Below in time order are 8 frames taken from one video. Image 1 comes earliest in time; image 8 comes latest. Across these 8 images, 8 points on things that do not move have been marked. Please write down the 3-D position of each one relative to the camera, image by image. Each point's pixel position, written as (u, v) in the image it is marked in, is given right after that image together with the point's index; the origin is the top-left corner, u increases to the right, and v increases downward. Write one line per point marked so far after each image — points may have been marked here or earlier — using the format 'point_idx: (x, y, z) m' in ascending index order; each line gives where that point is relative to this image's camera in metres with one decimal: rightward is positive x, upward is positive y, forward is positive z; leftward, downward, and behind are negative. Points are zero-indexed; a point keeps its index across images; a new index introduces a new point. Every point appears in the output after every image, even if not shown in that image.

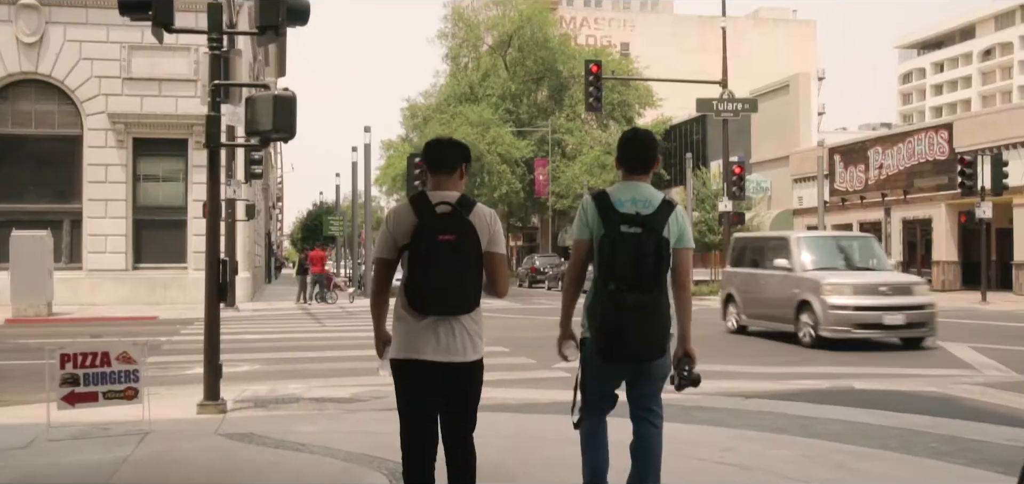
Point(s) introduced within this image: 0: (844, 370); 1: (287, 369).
0: (+3.4, -1.3, +11.2) m
1: (-2.5, -1.4, +12.1) m
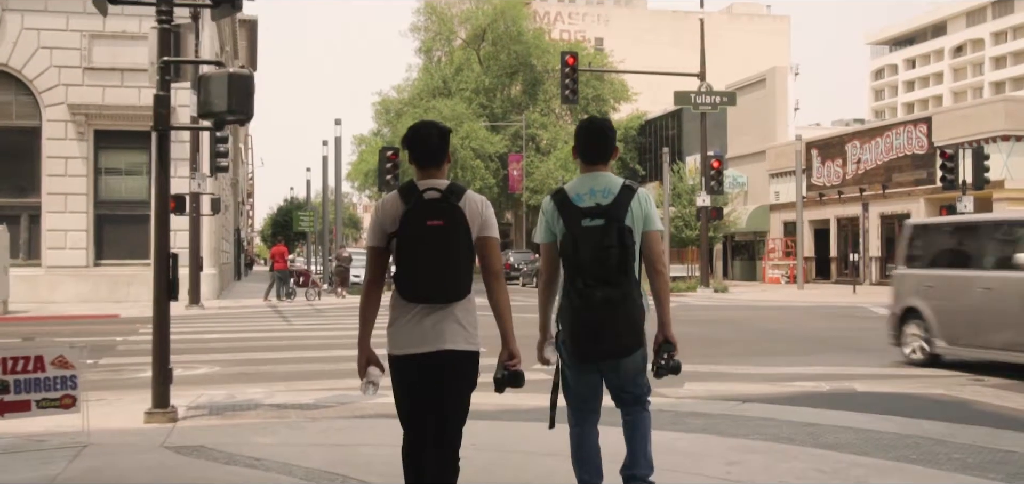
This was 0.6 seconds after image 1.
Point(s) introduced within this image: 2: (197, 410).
0: (+3.2, -1.2, +10.6) m
1: (-2.7, -1.3, +11.3) m
2: (-2.4, -1.3, +8.5) m
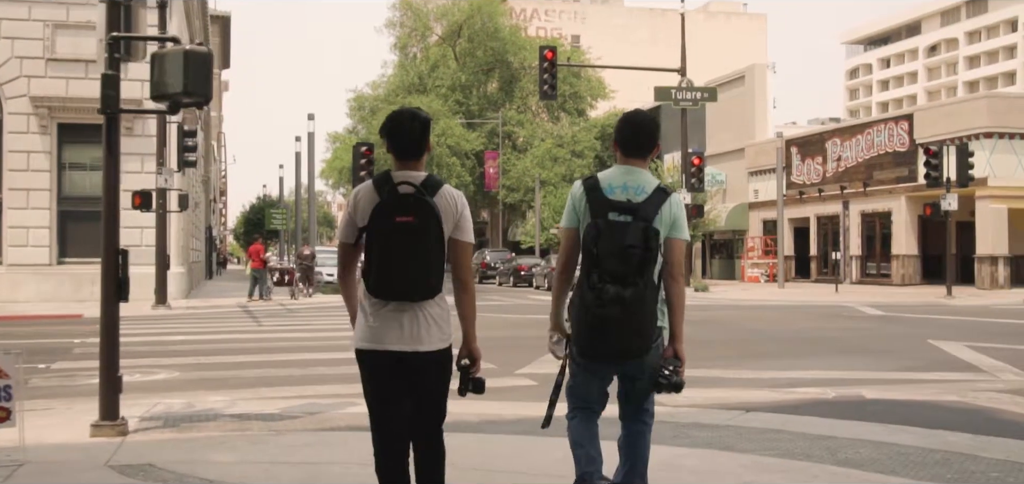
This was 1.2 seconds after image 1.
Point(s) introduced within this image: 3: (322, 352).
0: (+3.0, -1.2, +10.0) m
1: (-2.9, -1.3, +10.6) m
2: (-2.5, -1.3, +7.8) m
3: (-2.4, -1.4, +13.8) m
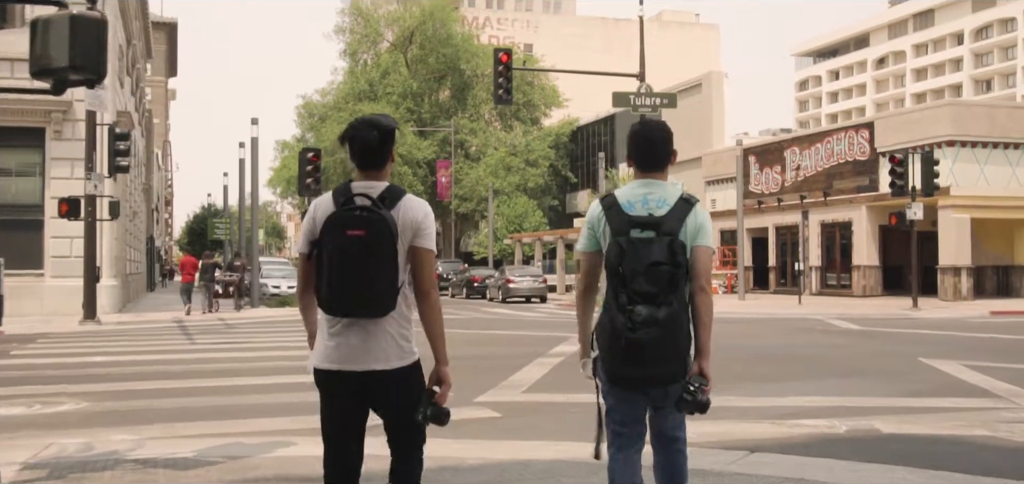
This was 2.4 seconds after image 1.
0: (+2.7, -1.3, +8.9) m
1: (-3.2, -1.4, +9.2) m
2: (-2.8, -1.3, +6.4) m
3: (-2.9, -1.5, +12.4) m
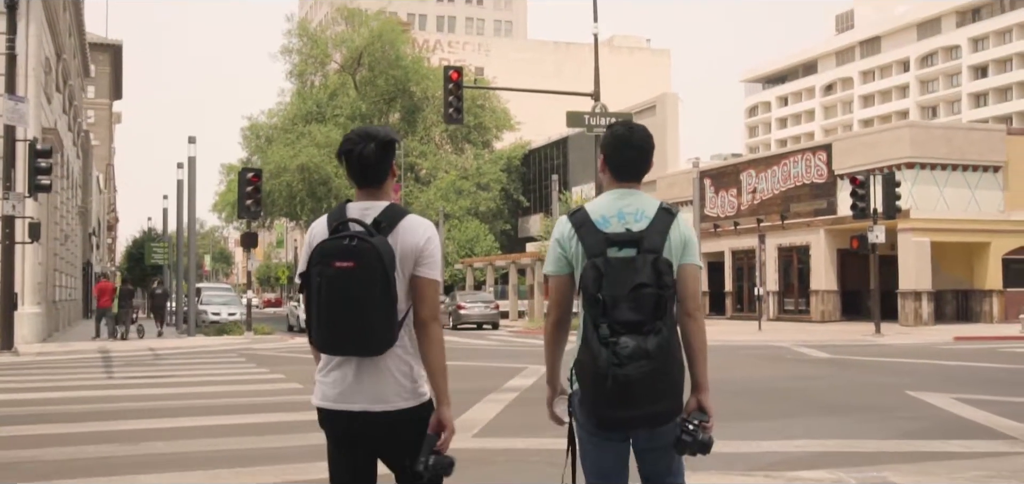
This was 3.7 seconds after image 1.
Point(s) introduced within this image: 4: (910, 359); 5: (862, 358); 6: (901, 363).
0: (+2.3, -1.4, +7.7) m
1: (-3.6, -1.5, +7.8) m
2: (-3.0, -1.4, +5.0) m
3: (-3.4, -1.7, +11.0) m
4: (+6.8, -2.0, +18.9) m
5: (+5.8, -1.9, +18.3) m
6: (+5.6, -1.7, +15.8) m
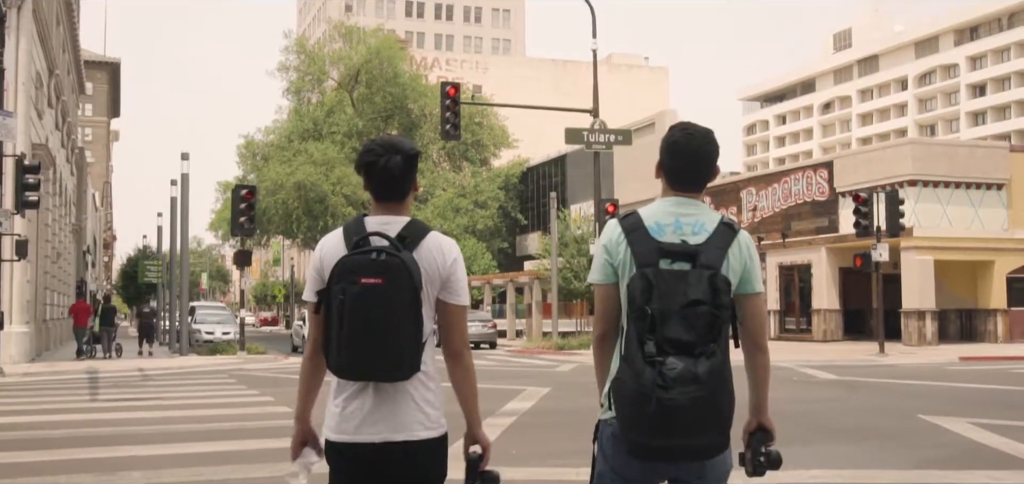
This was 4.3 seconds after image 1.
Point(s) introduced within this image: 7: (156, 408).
0: (+2.3, -1.6, +7.3) m
1: (-3.6, -1.7, +7.4) m
2: (-3.0, -1.5, +4.6) m
3: (-3.4, -1.9, +10.6) m
4: (+6.8, -2.3, +18.4) m
5: (+5.8, -2.2, +17.8) m
6: (+5.6, -2.0, +15.4) m
7: (-4.6, -2.1, +14.2) m
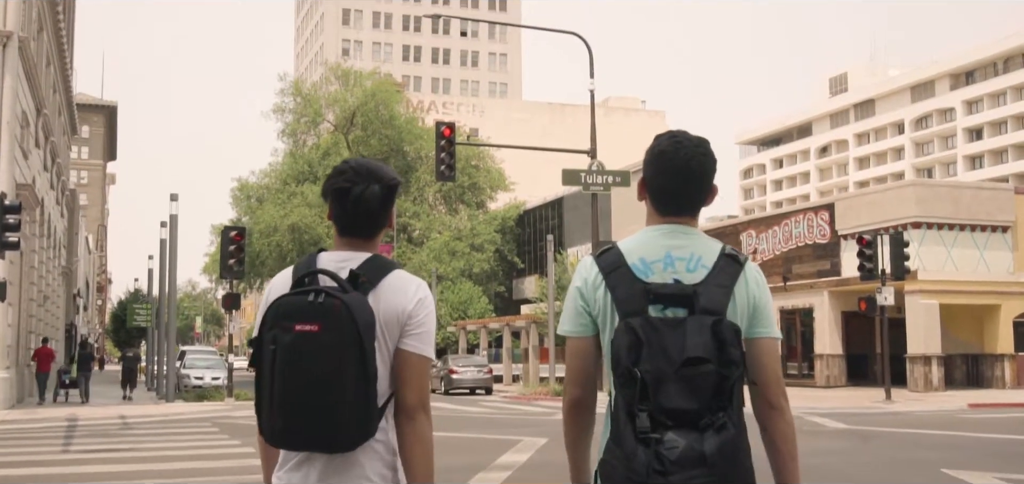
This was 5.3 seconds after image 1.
0: (+2.3, -1.8, +6.6) m
1: (-3.6, -1.9, +6.6) m
2: (-3.0, -1.6, +3.8) m
3: (-3.5, -2.3, +9.8) m
4: (+6.7, -3.0, +17.7) m
5: (+5.7, -2.9, +17.1) m
6: (+5.5, -2.6, +14.6) m
7: (-4.6, -2.6, +13.4) m
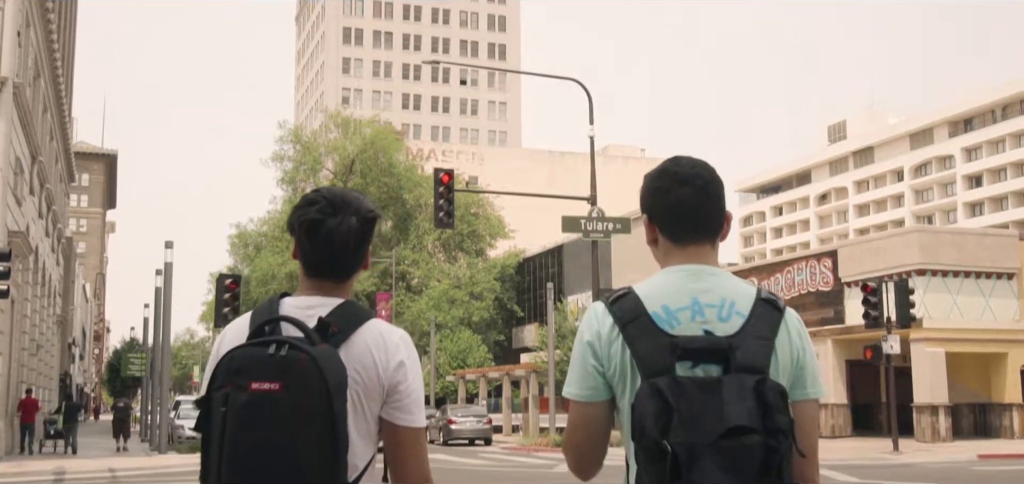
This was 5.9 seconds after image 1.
0: (+2.3, -2.1, +6.1) m
1: (-3.7, -2.2, +6.2) m
2: (-3.0, -1.8, +3.4) m
3: (-3.5, -2.7, +9.3) m
4: (+6.7, -3.7, +17.2) m
5: (+5.7, -3.6, +16.6) m
6: (+5.5, -3.2, +14.1) m
7: (-4.6, -3.2, +12.9) m
